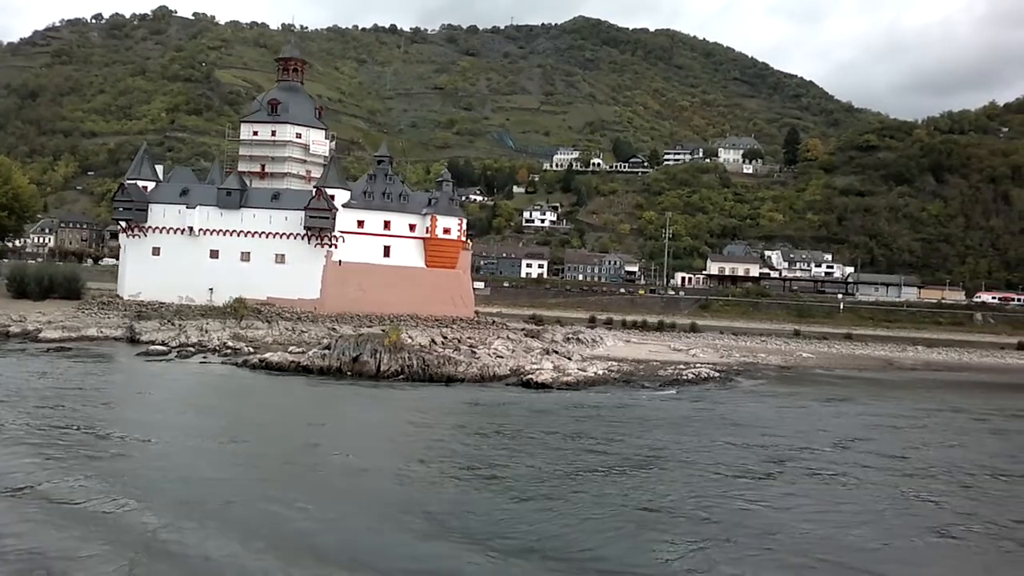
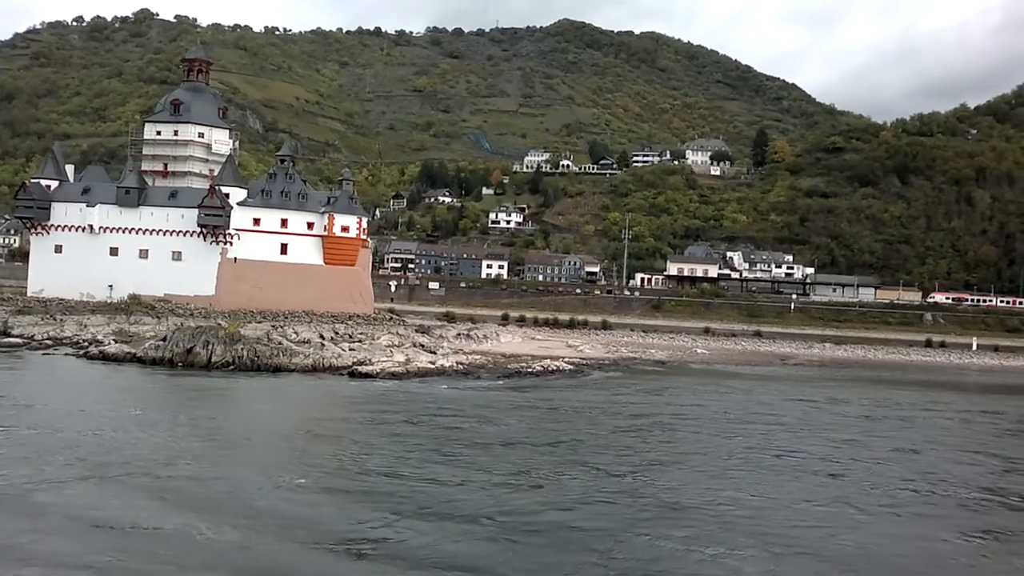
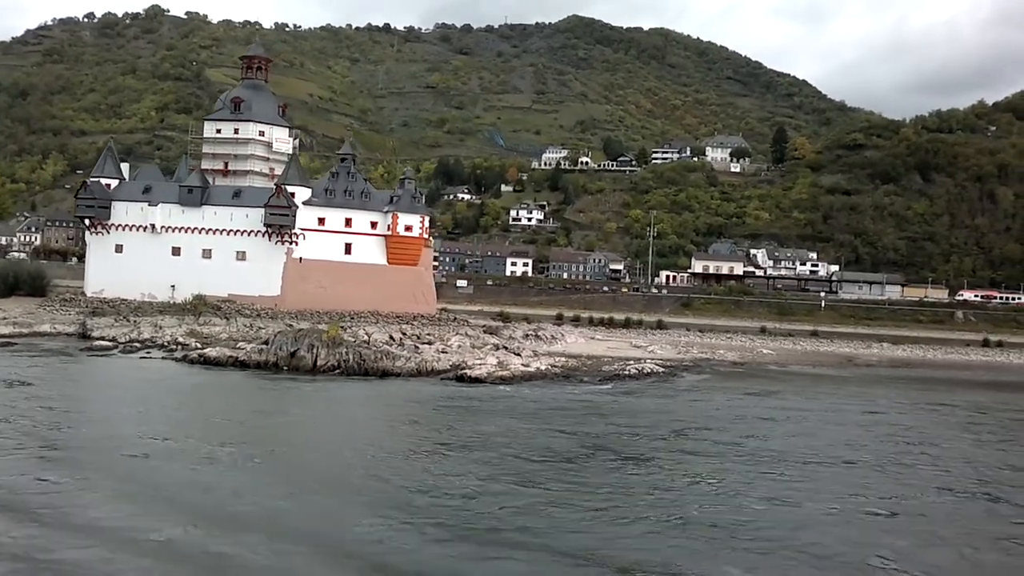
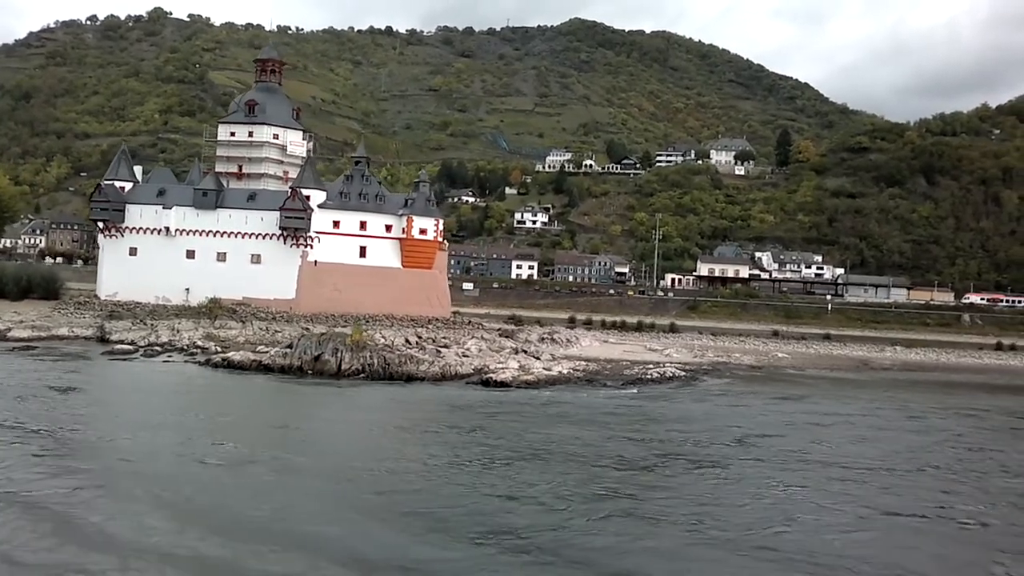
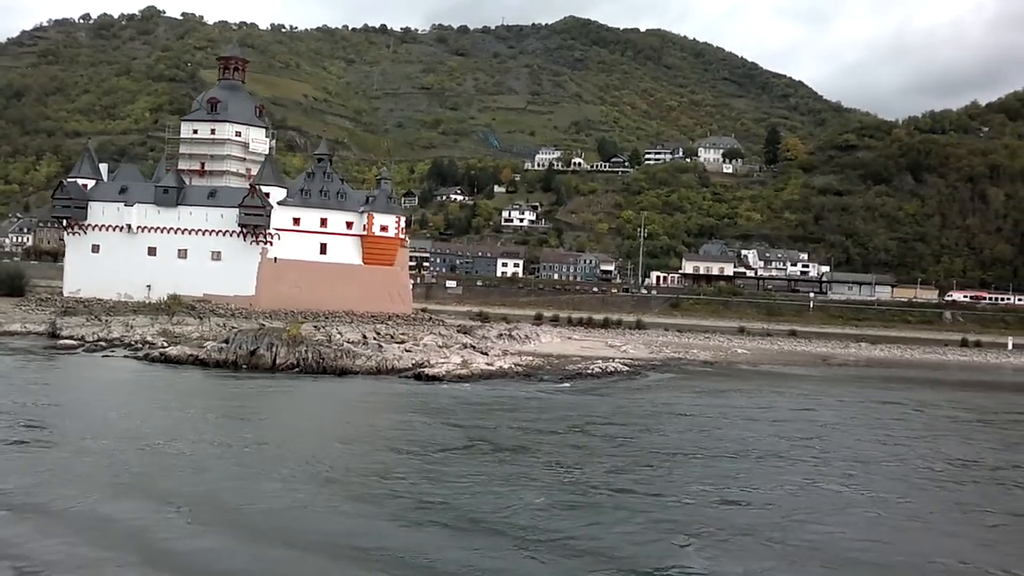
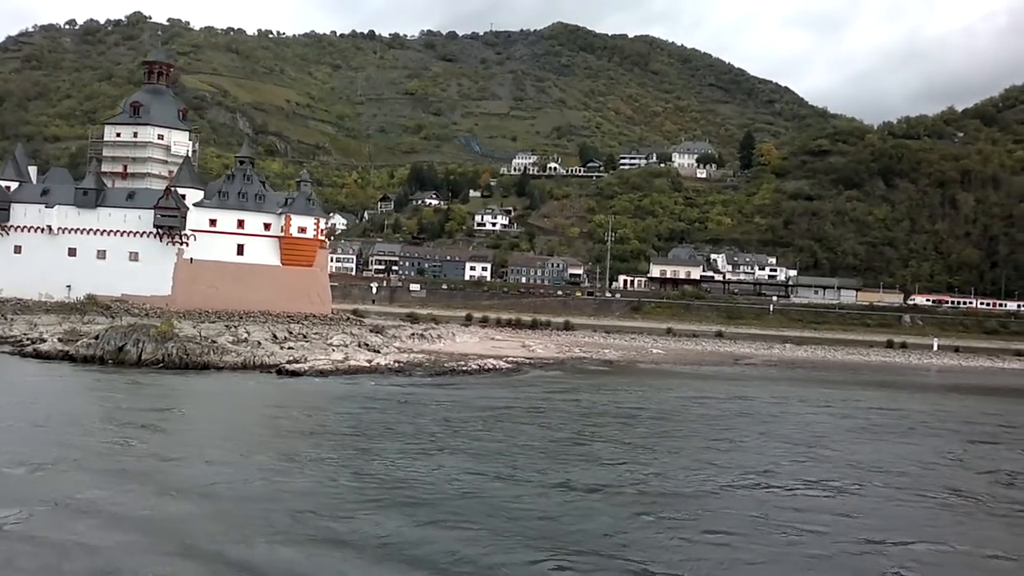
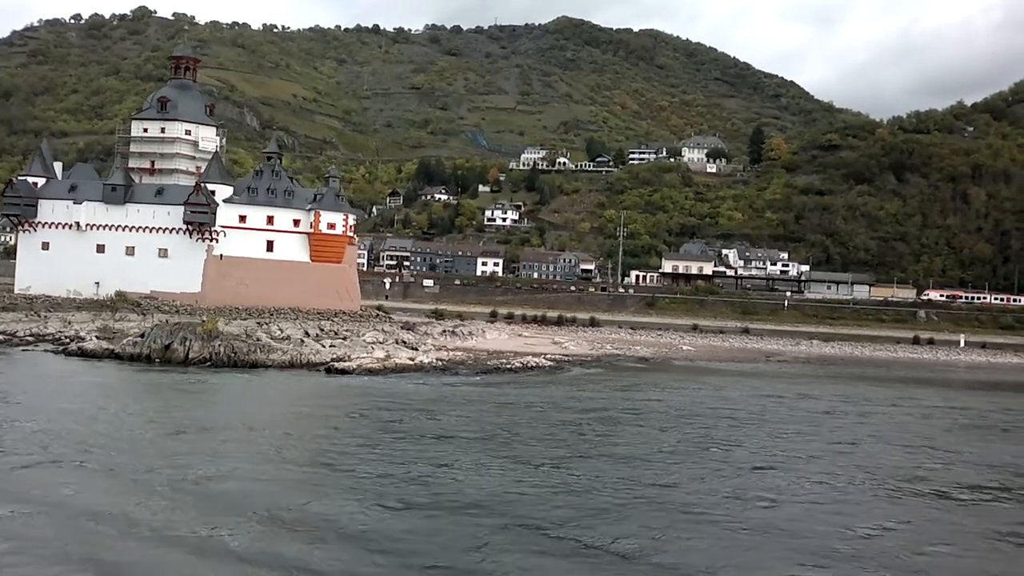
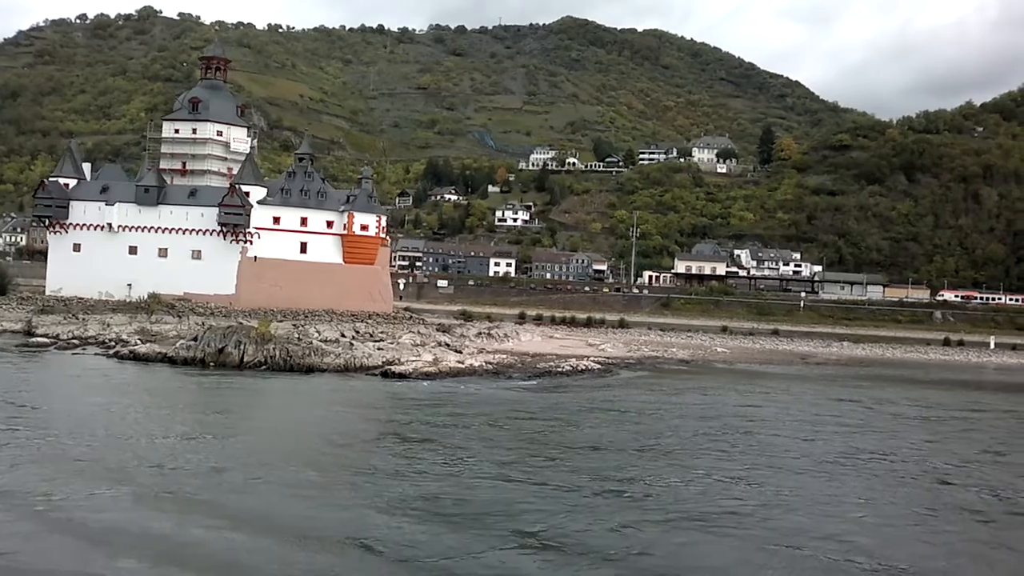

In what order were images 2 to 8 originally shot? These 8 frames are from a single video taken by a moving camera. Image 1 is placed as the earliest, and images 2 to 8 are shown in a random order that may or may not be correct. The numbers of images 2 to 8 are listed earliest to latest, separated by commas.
4, 3, 5, 8, 2, 7, 6
